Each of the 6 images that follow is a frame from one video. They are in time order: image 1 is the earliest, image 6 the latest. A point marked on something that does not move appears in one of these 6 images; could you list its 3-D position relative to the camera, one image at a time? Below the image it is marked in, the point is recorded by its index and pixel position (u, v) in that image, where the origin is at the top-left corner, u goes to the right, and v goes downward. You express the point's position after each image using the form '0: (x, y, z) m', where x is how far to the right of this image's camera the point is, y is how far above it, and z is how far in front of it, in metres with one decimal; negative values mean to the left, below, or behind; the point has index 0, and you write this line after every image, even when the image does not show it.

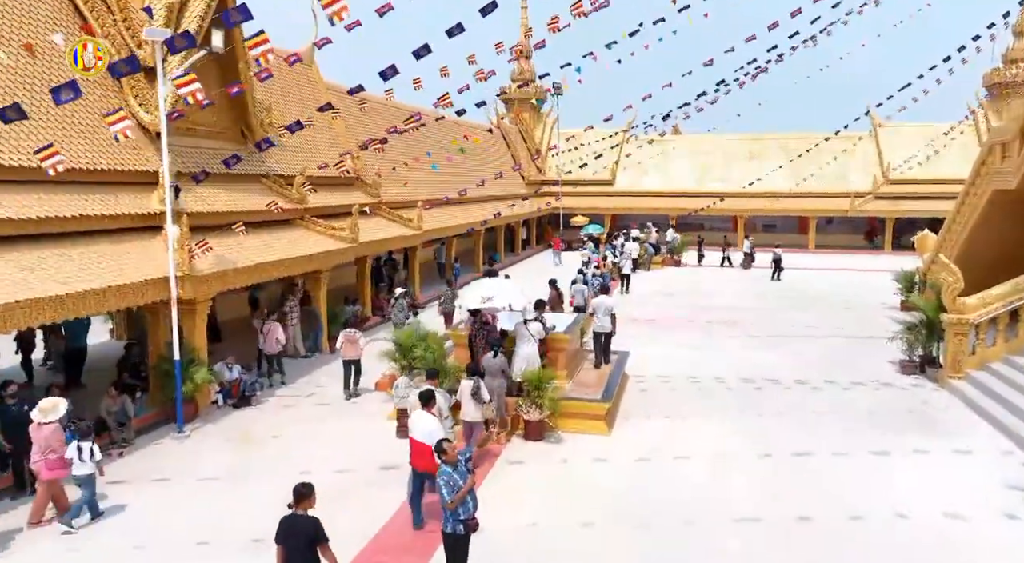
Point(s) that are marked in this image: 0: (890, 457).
0: (+5.1, -2.4, +11.2) m
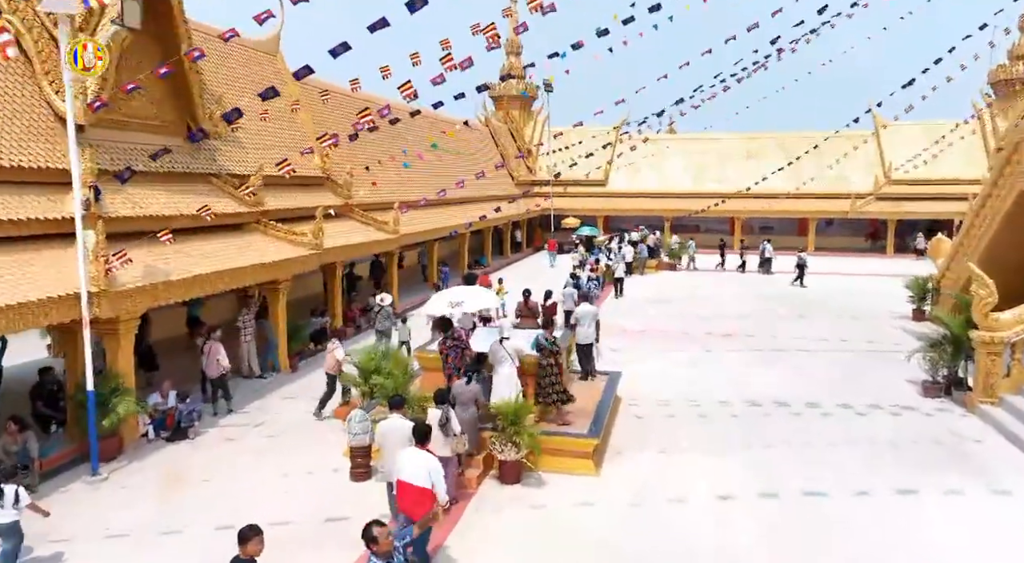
0: (+4.8, -2.6, +9.7) m
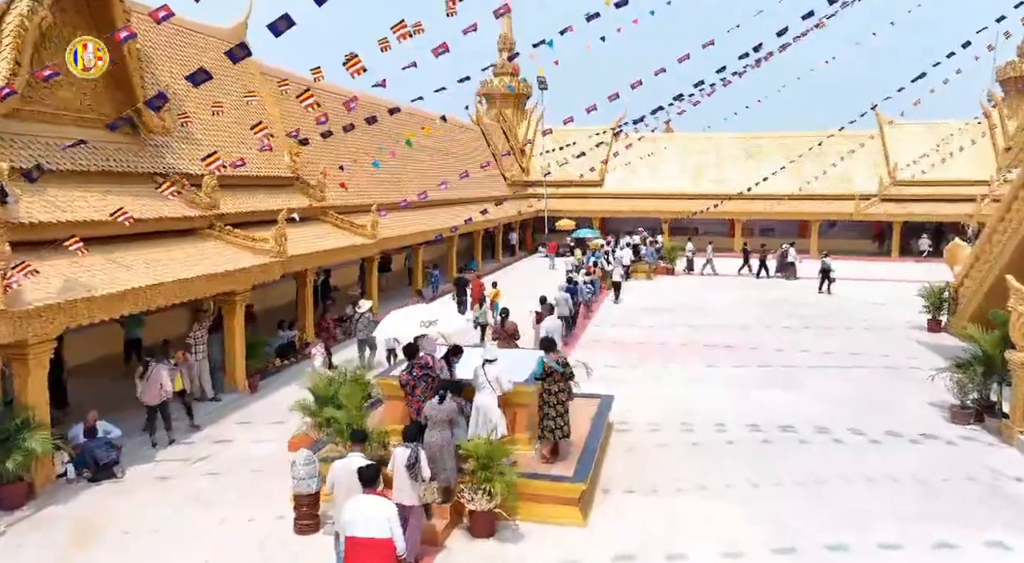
0: (+4.6, -2.7, +8.3) m
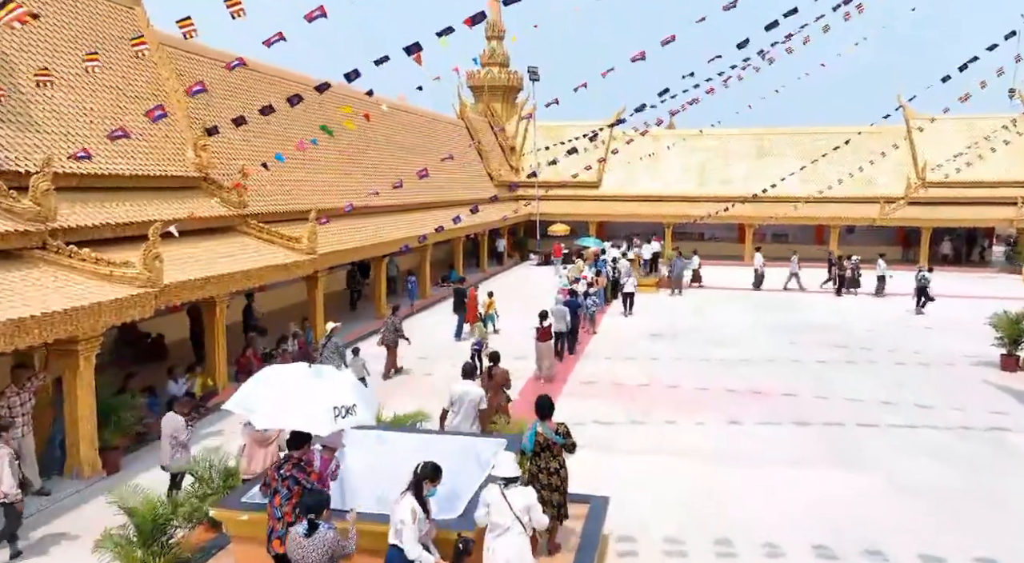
0: (+4.1, -3.2, +4.7) m
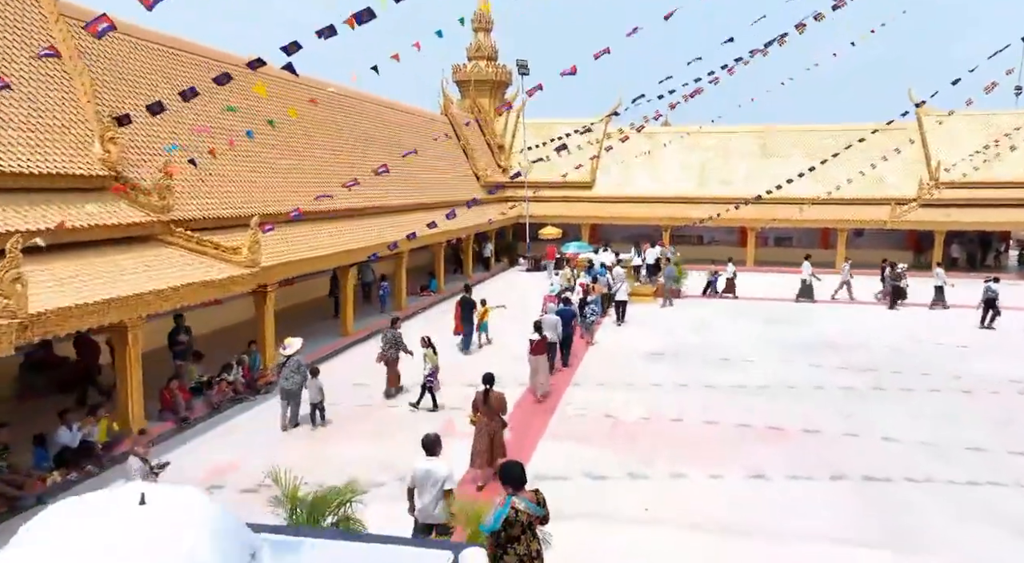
0: (+3.8, -3.5, +2.5) m
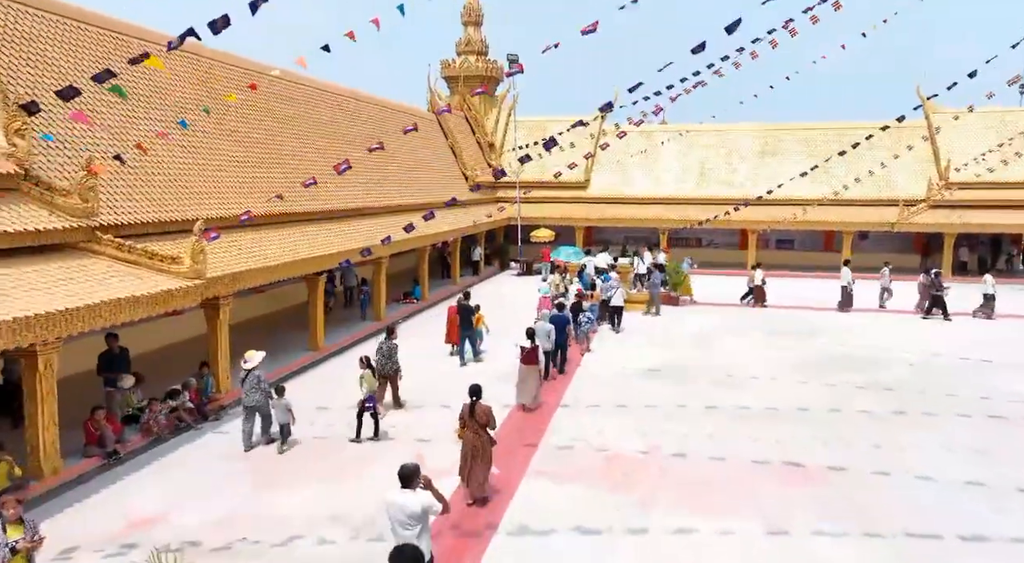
0: (+3.5, -3.7, +0.9) m
